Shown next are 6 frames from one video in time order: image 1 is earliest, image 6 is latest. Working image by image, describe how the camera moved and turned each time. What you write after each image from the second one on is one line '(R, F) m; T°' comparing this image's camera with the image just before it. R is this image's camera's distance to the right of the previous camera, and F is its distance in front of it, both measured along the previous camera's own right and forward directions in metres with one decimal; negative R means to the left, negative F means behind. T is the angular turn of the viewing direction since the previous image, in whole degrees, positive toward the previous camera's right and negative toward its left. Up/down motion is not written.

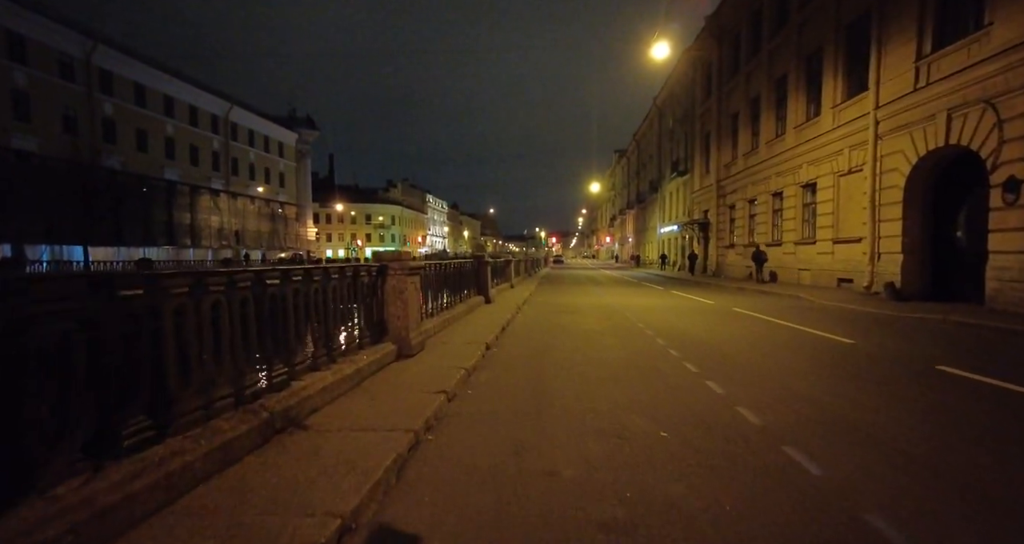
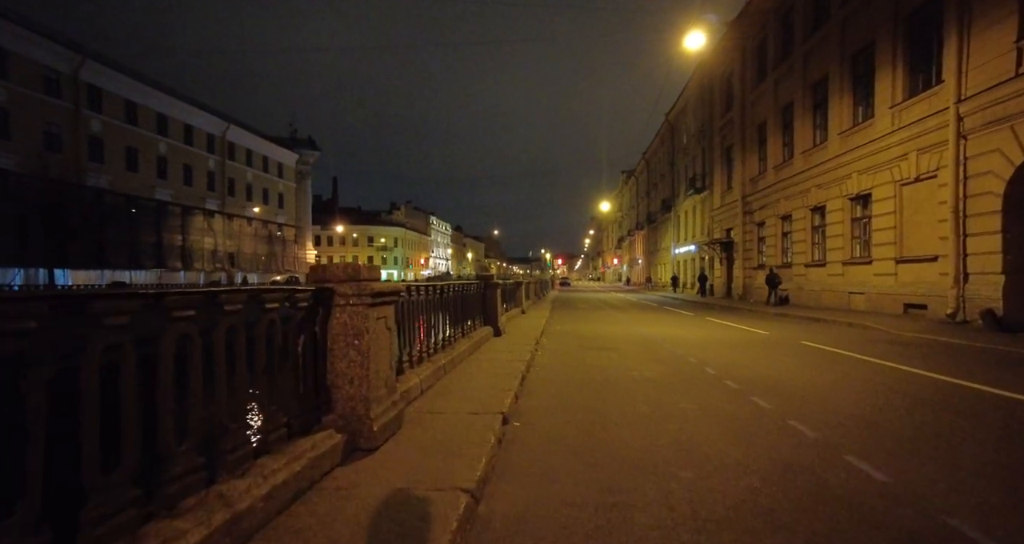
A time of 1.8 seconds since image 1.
(-0.2, +2.4) m; 0°
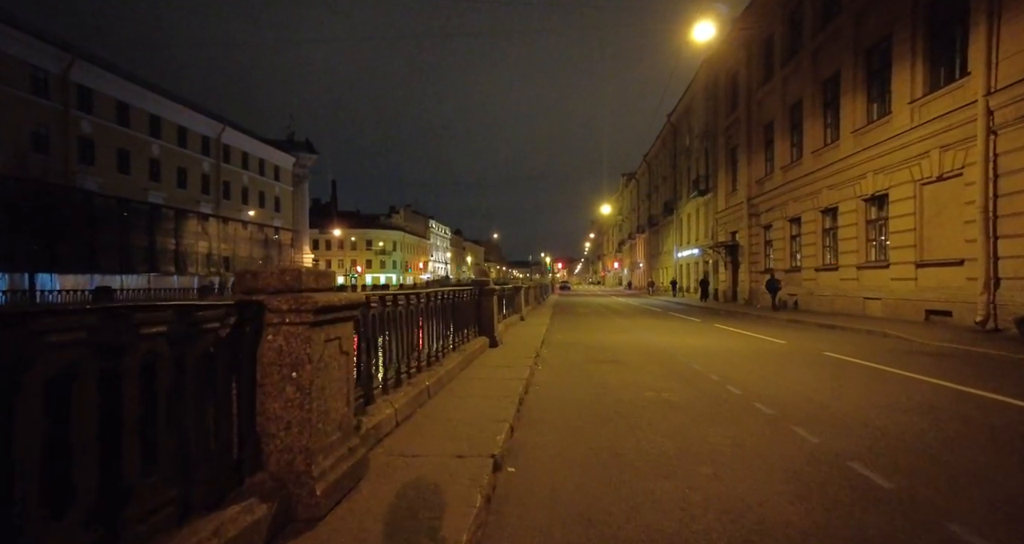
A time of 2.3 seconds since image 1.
(0.0, +0.8) m; 0°
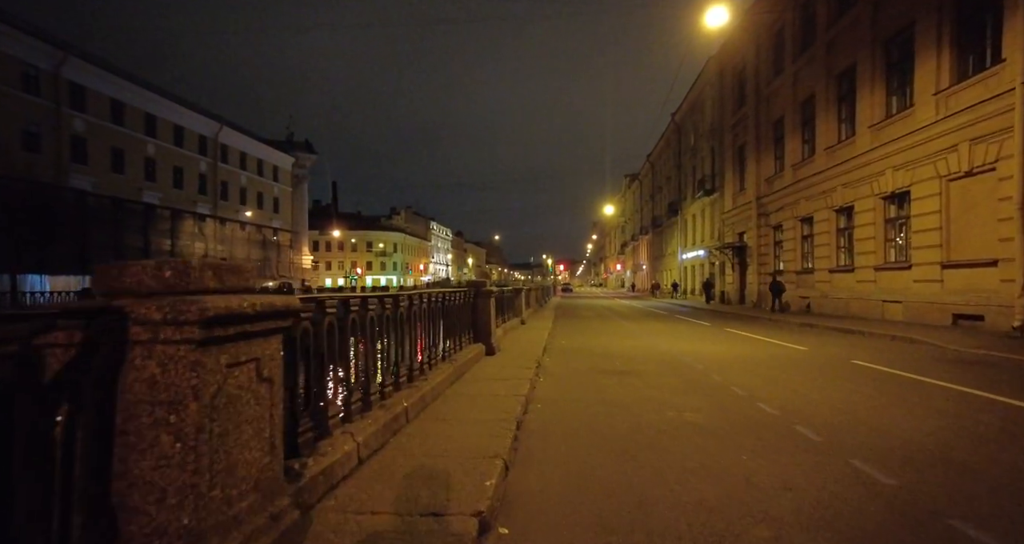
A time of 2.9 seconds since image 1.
(0.0, +0.8) m; 0°
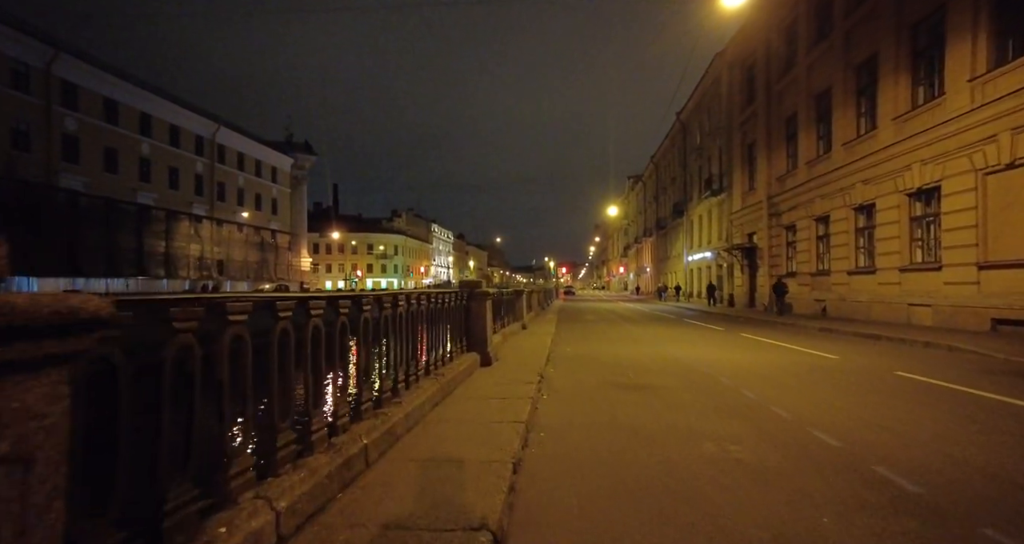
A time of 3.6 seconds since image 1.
(0.0, +1.0) m; 0°
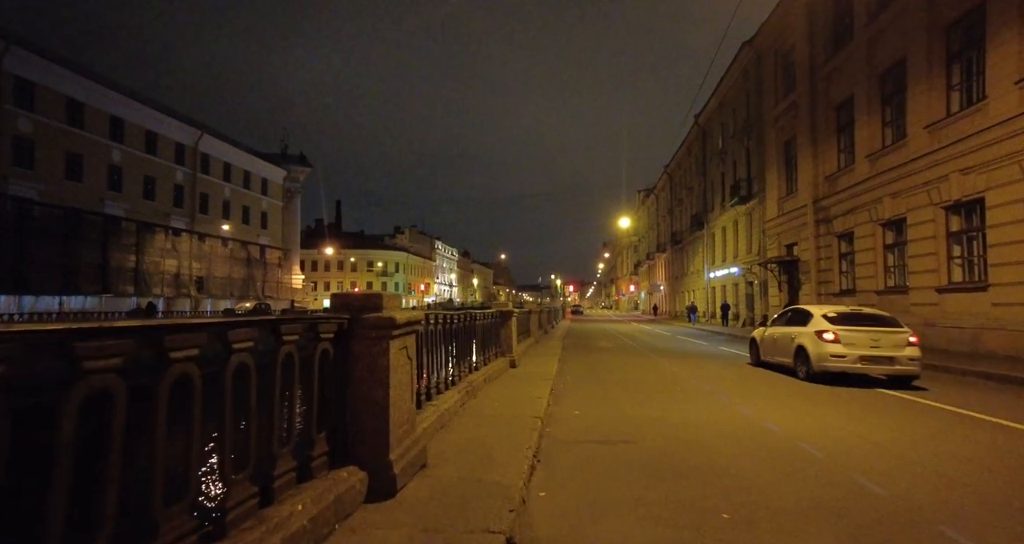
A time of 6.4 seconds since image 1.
(+0.4, +4.1) m; -1°
